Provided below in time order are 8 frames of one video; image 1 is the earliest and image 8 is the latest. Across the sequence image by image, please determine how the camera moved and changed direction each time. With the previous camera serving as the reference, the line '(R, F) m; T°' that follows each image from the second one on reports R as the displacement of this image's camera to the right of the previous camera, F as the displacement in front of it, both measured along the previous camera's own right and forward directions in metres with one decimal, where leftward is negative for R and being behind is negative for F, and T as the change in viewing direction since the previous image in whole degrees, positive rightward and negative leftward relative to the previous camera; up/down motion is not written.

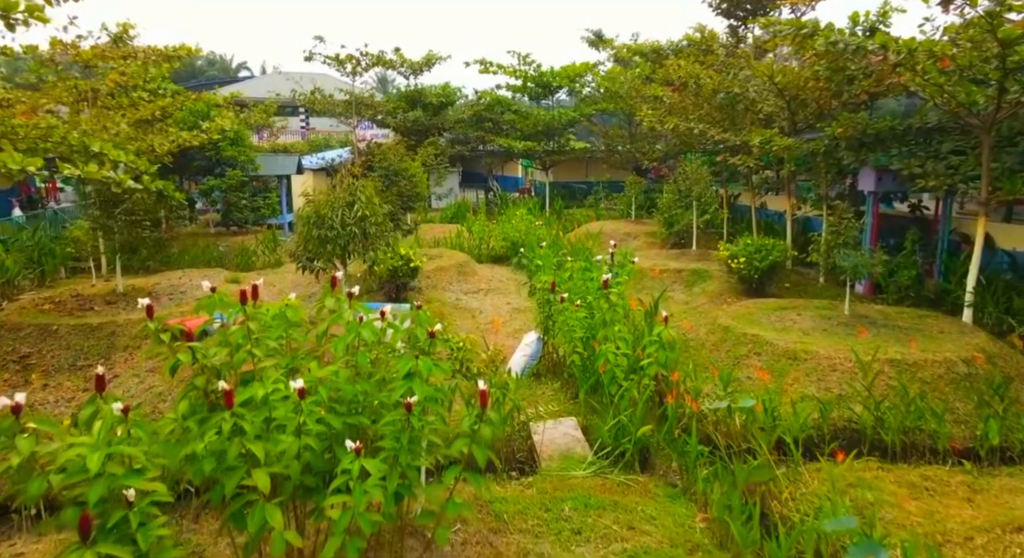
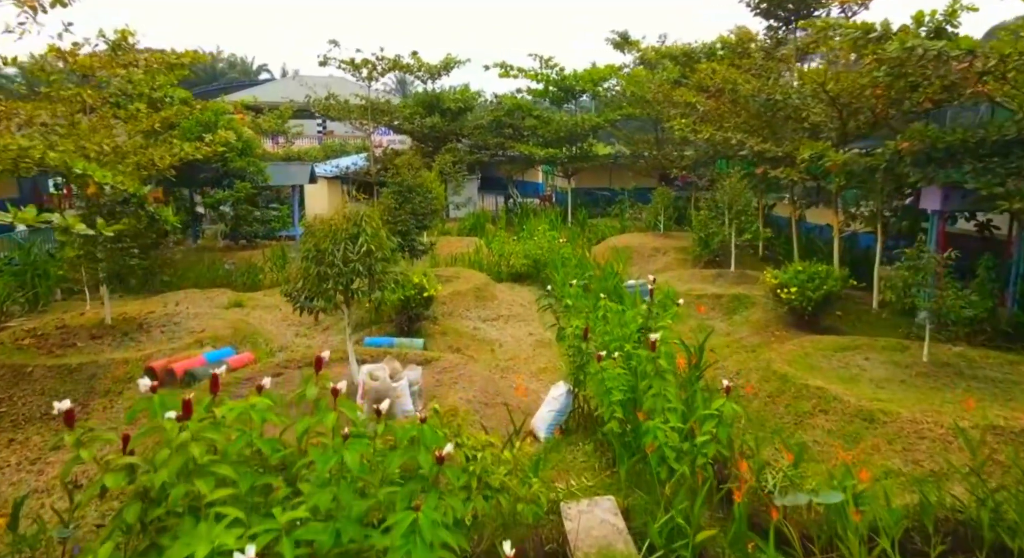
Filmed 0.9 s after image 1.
(-0.1, +0.7) m; -2°
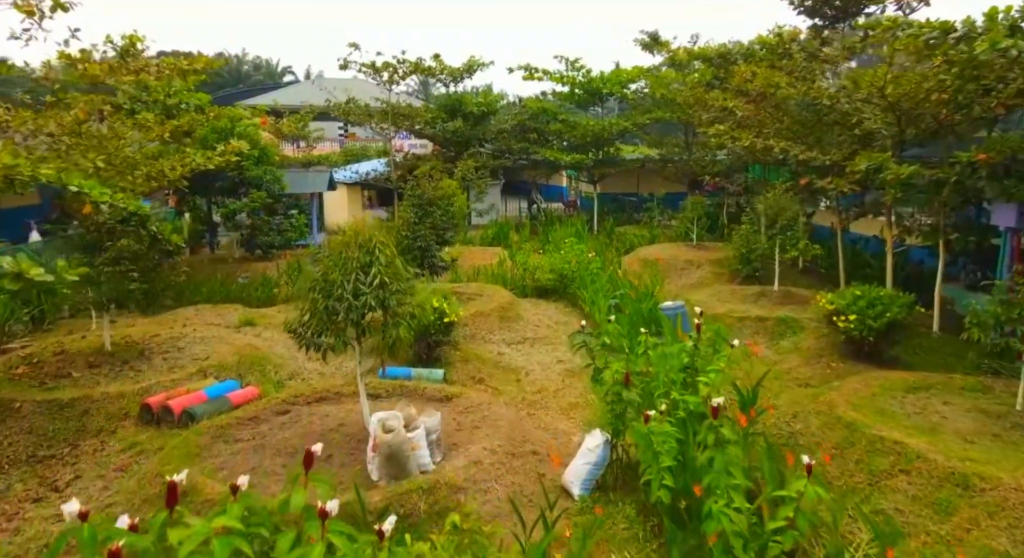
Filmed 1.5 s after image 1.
(-0.1, +0.5) m; -2°
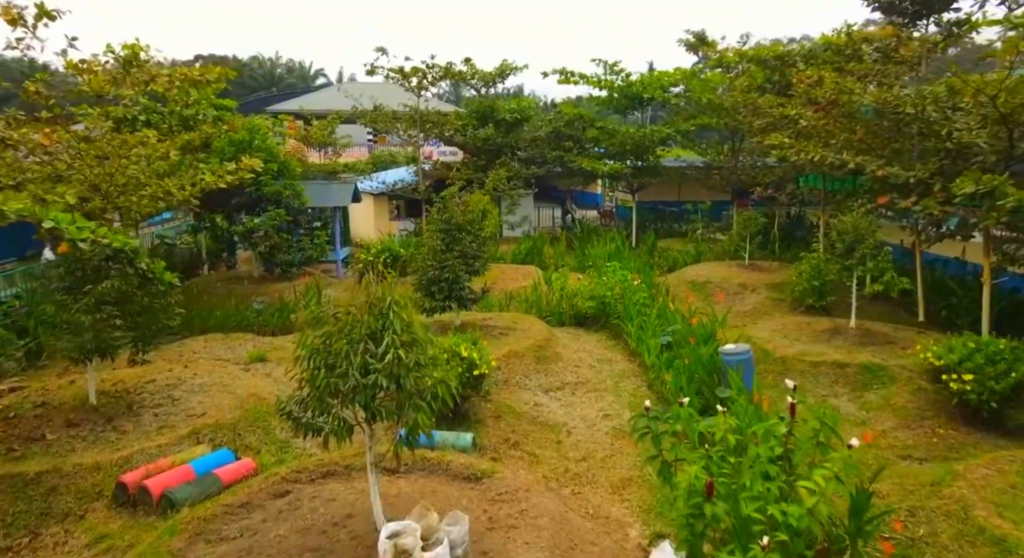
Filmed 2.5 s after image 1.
(-0.1, +0.8) m; -3°
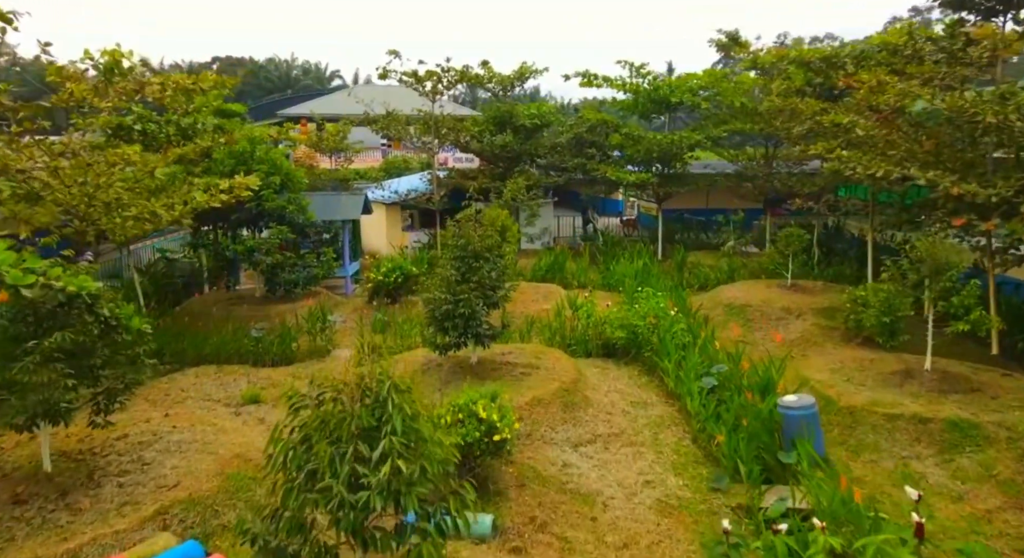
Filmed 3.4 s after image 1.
(-0.1, +0.8) m; -1°
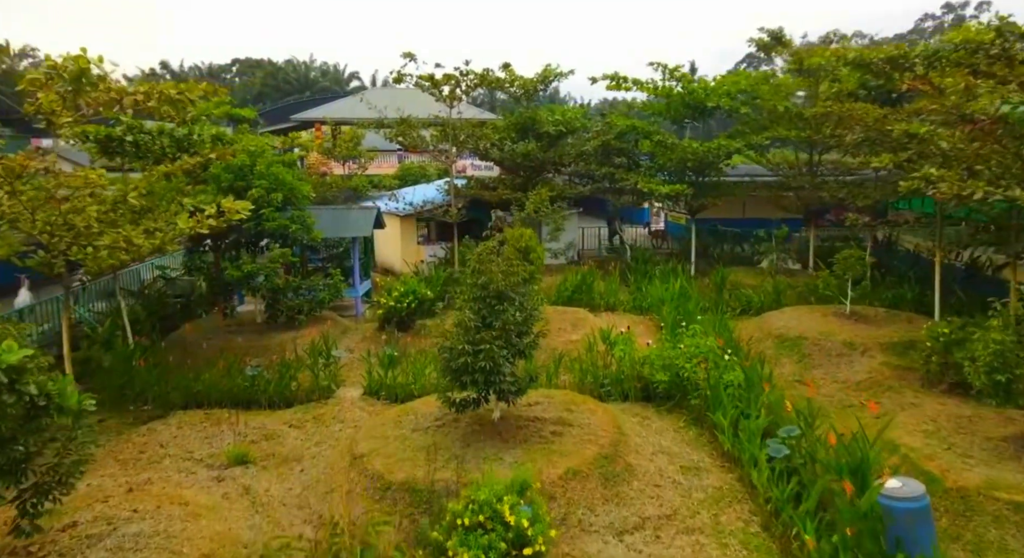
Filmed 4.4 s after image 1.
(-0.1, +1.0) m; -2°
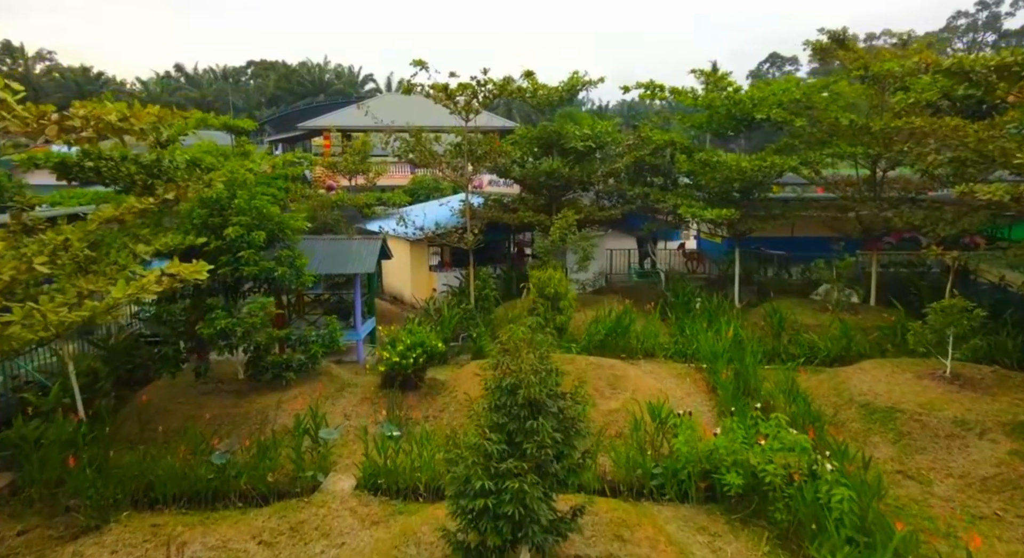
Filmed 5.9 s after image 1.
(-0.1, +1.4) m; -1°
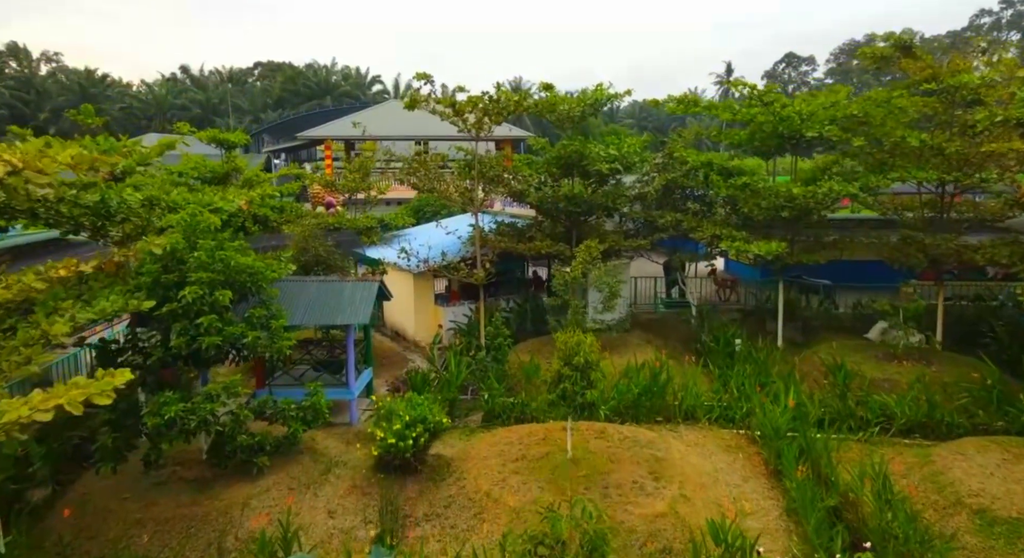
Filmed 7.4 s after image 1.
(-0.1, +1.4) m; -1°
